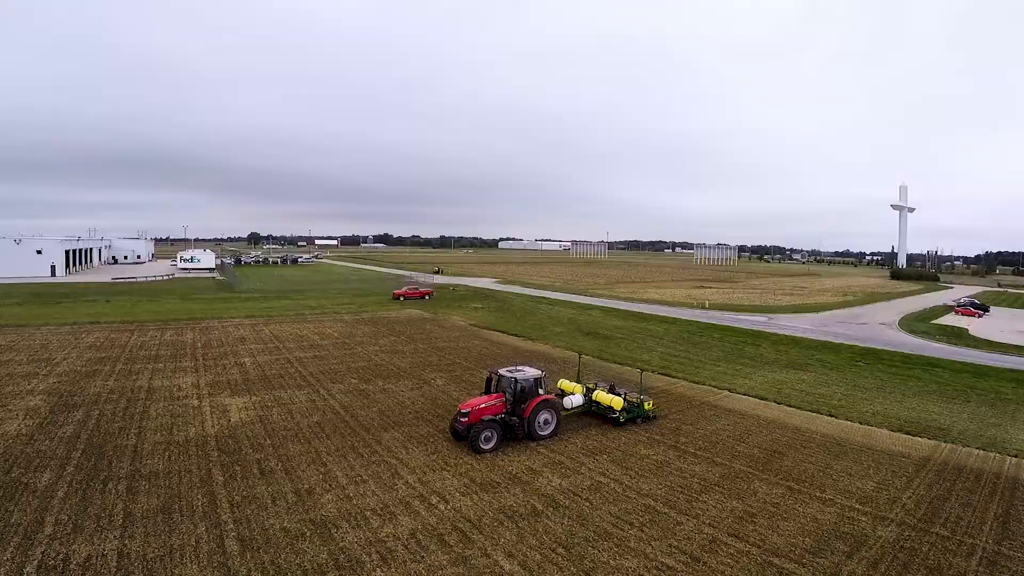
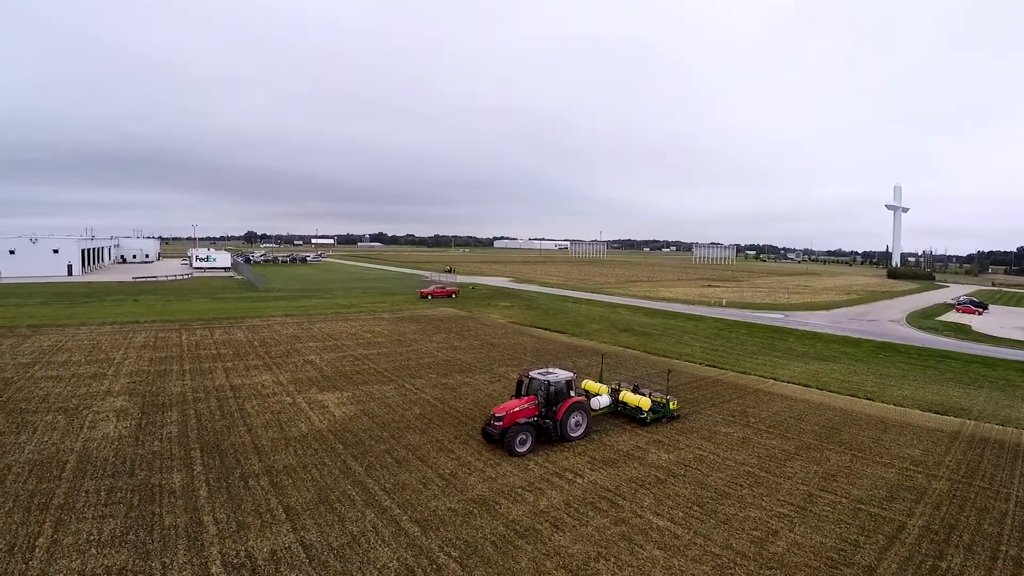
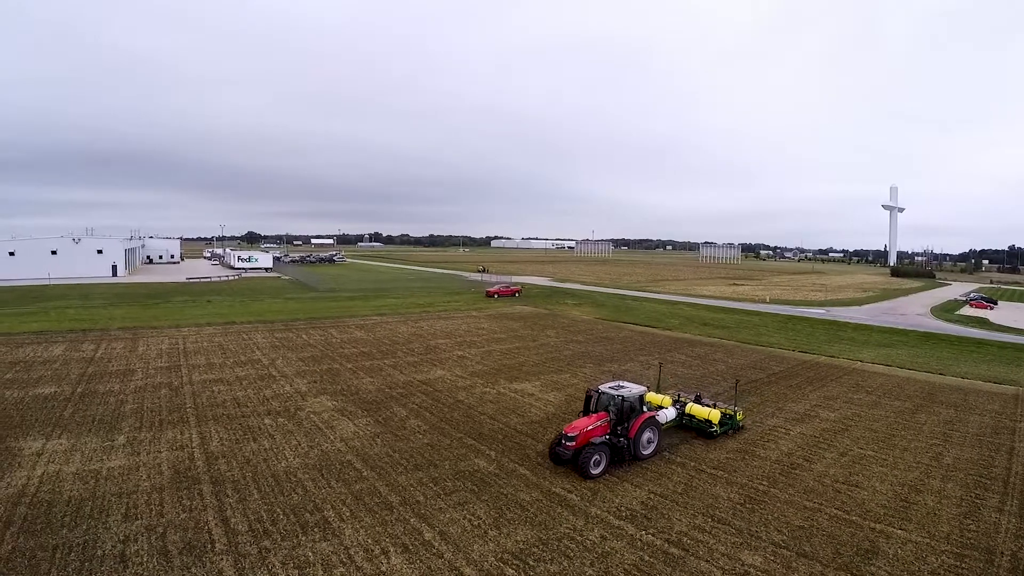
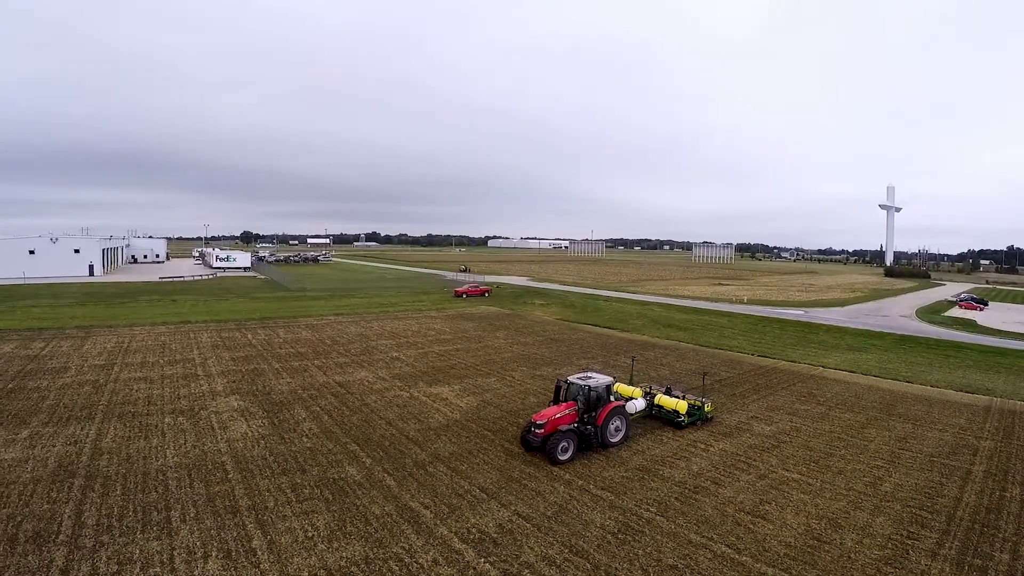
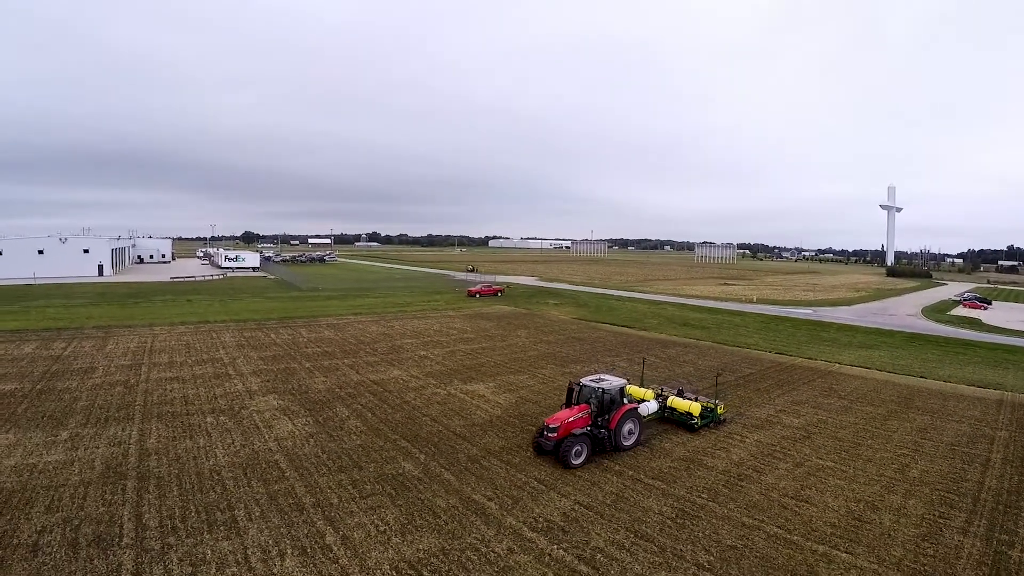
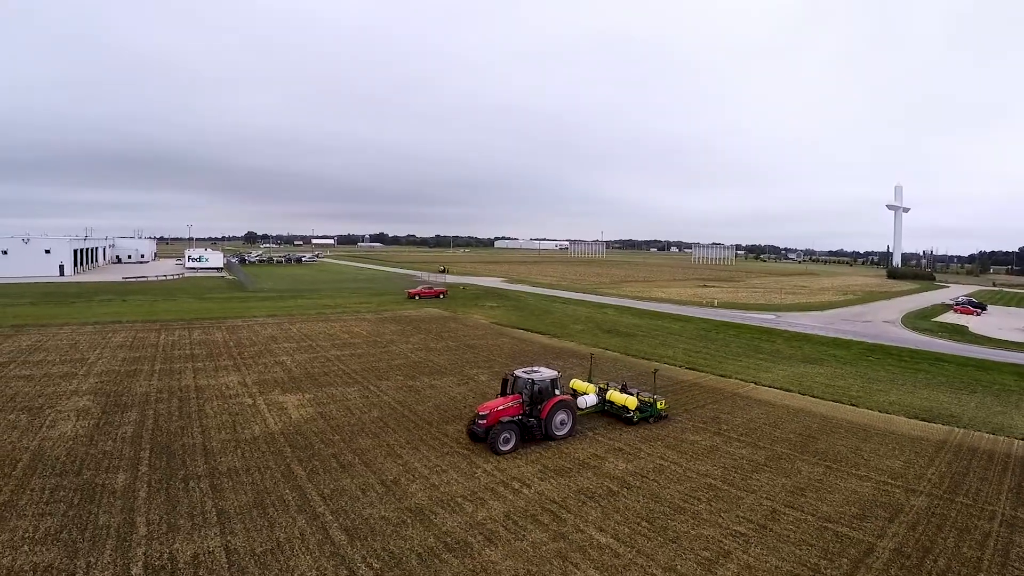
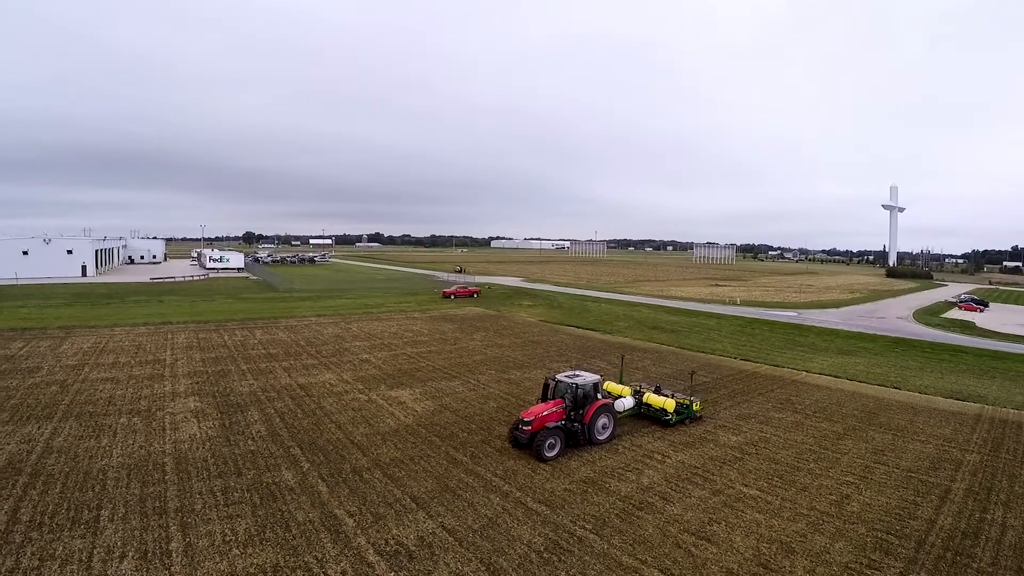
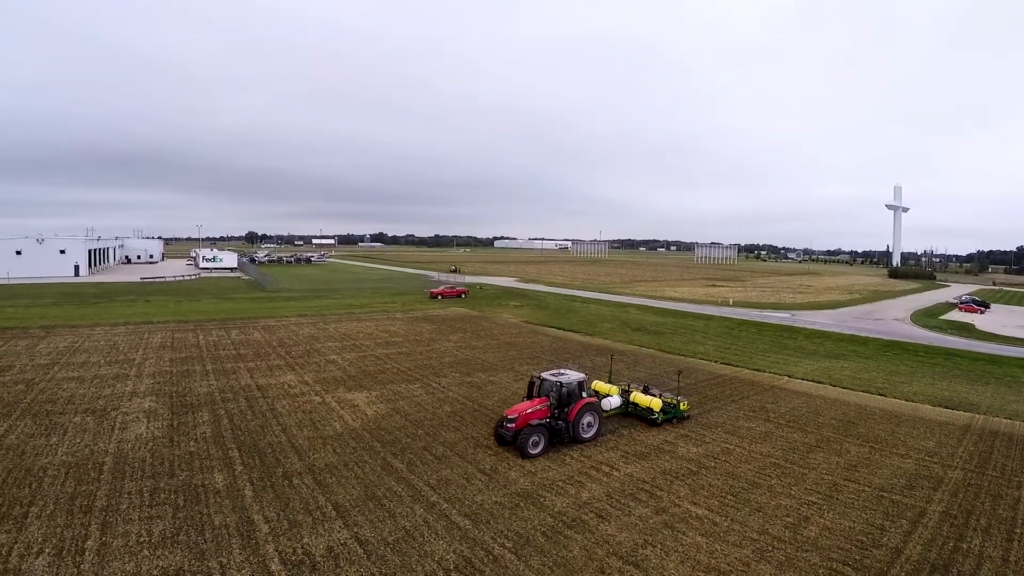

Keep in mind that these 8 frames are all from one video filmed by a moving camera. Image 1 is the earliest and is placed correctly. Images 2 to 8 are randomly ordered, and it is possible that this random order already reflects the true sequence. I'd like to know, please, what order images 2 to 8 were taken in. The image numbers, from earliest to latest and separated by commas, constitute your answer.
6, 2, 8, 7, 4, 5, 3
